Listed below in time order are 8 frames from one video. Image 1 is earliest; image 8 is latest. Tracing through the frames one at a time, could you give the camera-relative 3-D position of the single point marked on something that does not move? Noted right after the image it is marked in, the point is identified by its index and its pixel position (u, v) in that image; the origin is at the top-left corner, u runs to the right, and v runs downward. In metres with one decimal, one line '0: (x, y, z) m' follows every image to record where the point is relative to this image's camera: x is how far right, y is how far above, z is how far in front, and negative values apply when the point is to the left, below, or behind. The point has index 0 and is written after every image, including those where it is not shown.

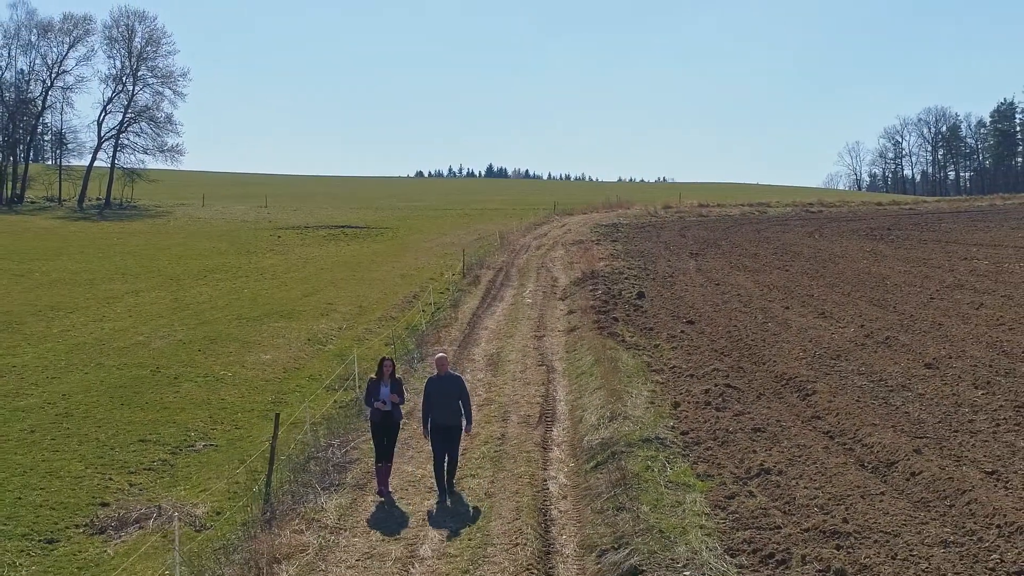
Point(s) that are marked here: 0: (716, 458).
0: (+2.1, -1.7, +11.4) m
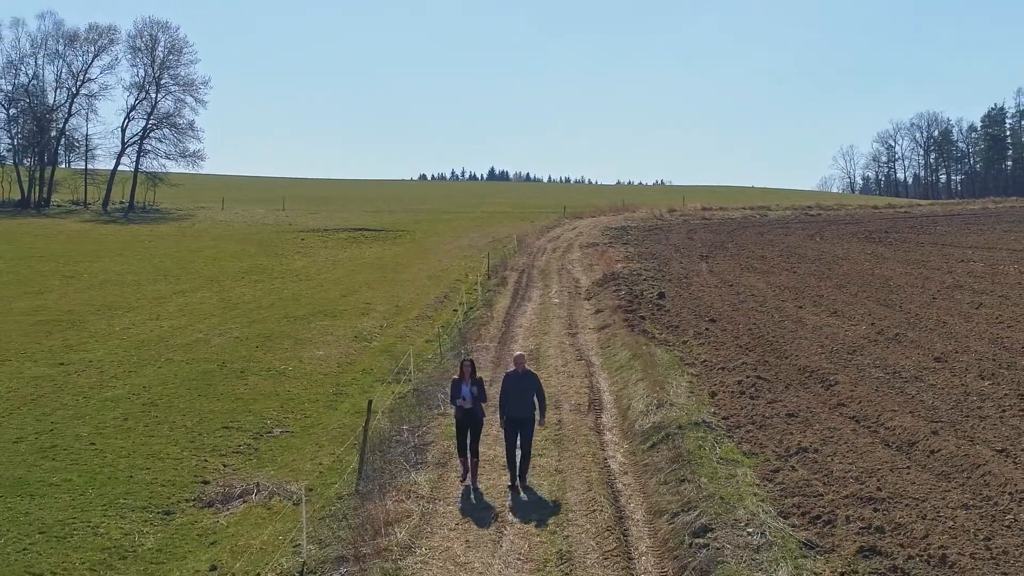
0: (+2.8, -1.7, +12.9) m
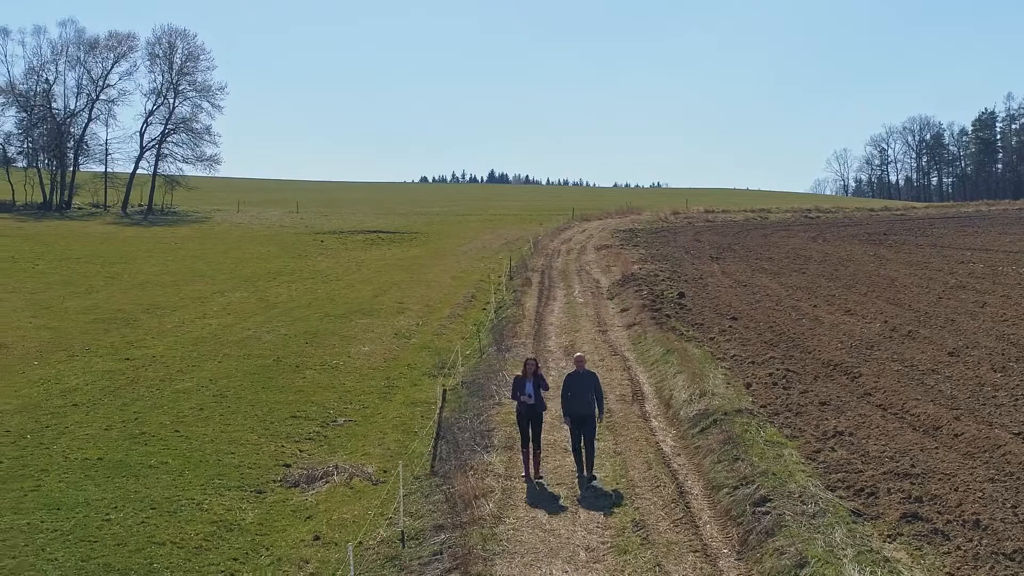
0: (+3.6, -1.7, +14.1) m
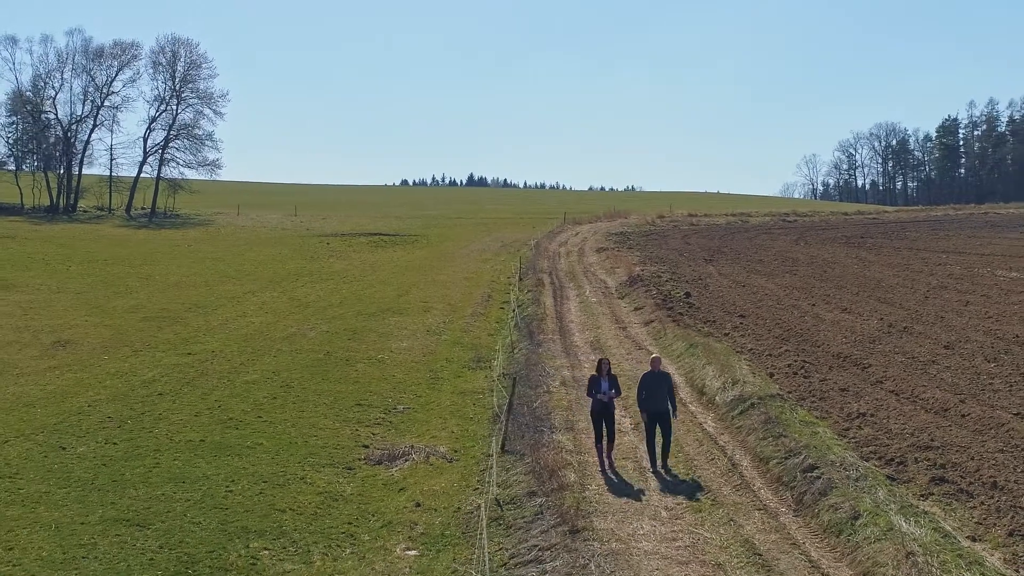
0: (+4.4, -1.7, +16.0) m
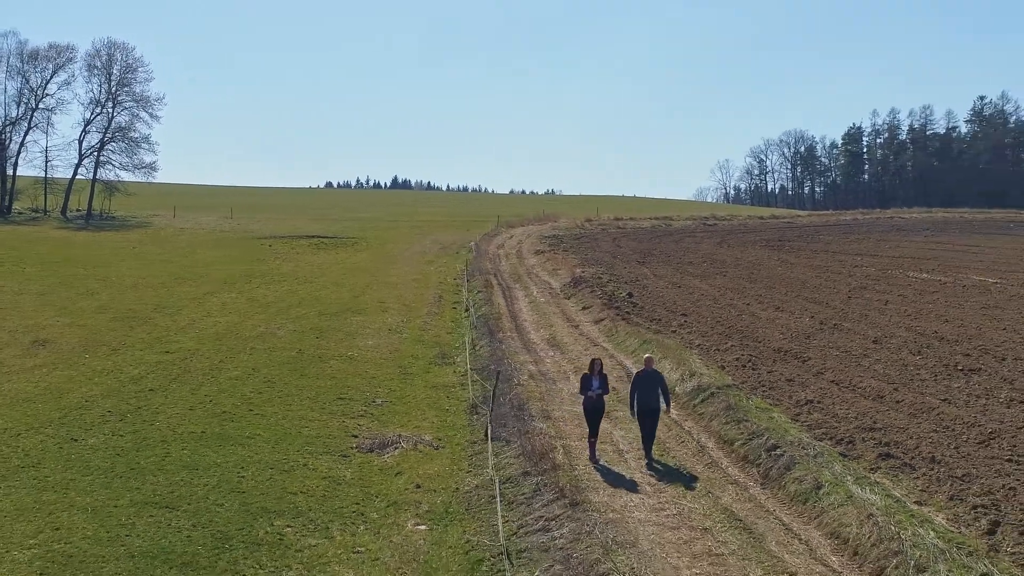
0: (+4.1, -1.7, +17.7) m
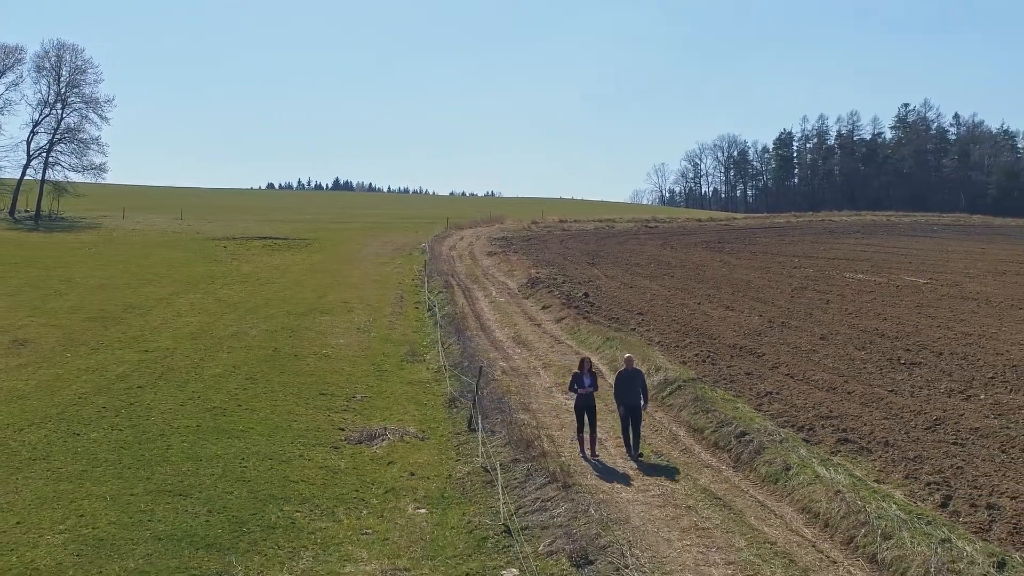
0: (+3.8, -1.7, +19.0) m
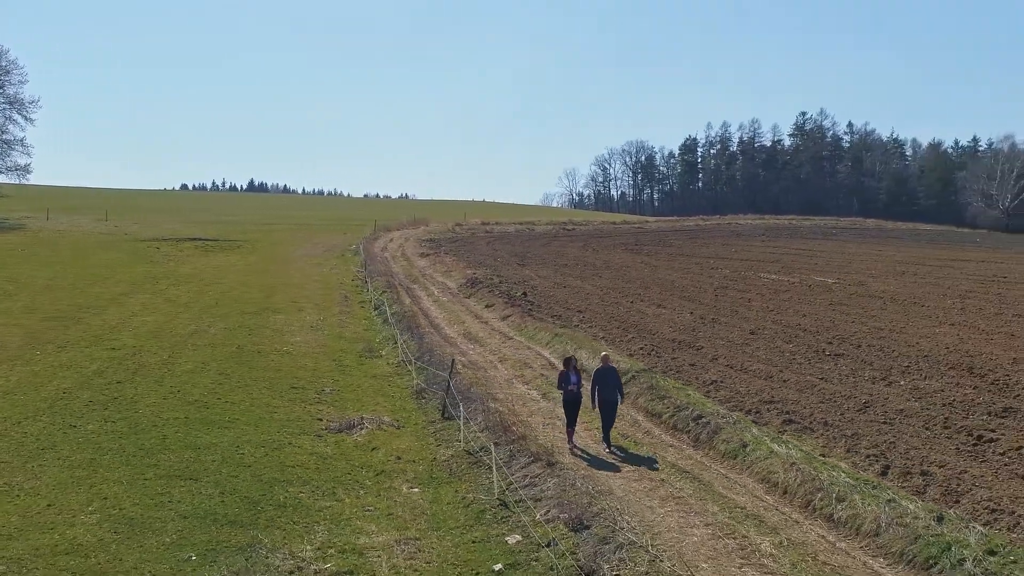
0: (+3.2, -1.7, +20.8) m
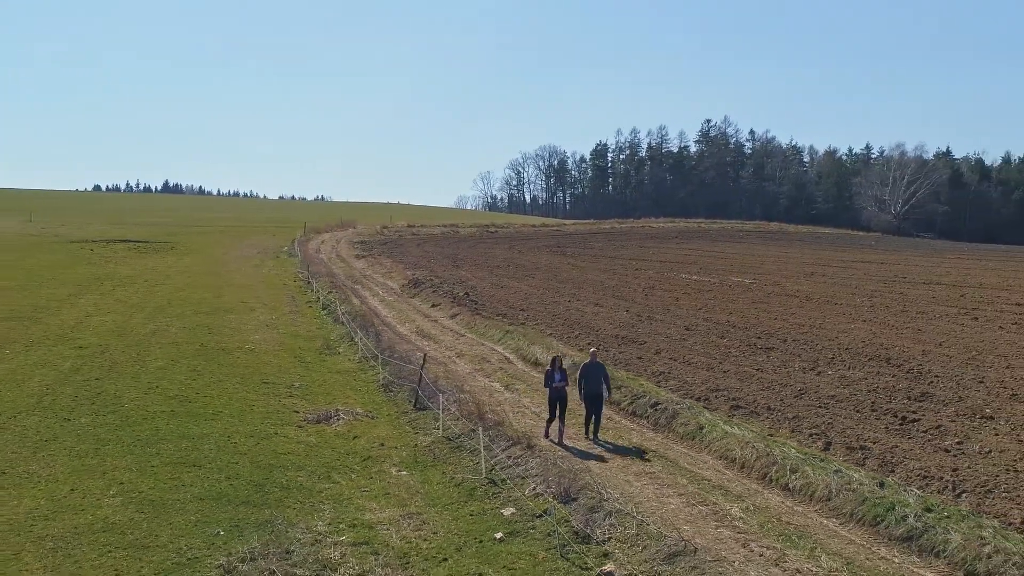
0: (+2.4, -1.6, +22.5) m
